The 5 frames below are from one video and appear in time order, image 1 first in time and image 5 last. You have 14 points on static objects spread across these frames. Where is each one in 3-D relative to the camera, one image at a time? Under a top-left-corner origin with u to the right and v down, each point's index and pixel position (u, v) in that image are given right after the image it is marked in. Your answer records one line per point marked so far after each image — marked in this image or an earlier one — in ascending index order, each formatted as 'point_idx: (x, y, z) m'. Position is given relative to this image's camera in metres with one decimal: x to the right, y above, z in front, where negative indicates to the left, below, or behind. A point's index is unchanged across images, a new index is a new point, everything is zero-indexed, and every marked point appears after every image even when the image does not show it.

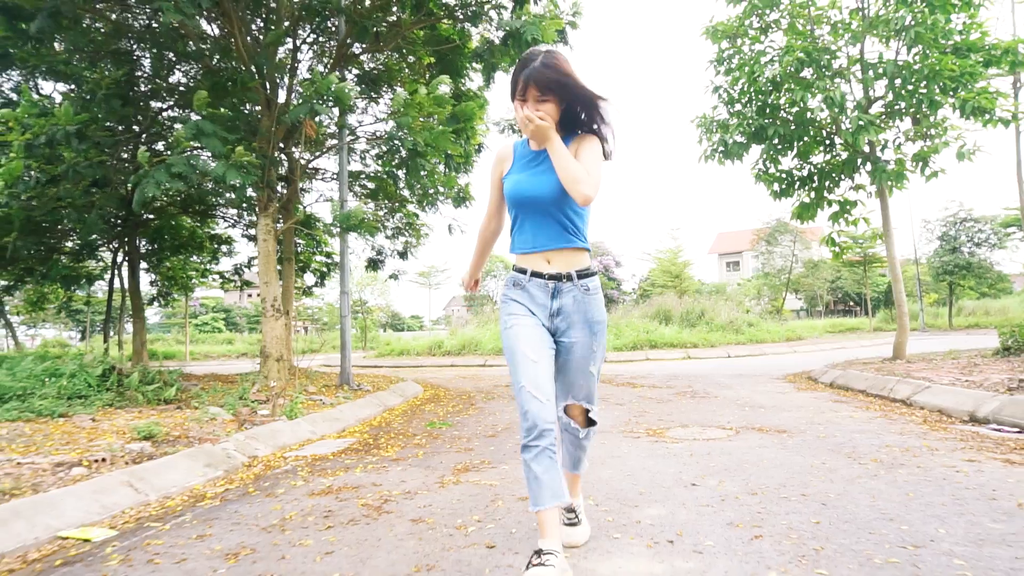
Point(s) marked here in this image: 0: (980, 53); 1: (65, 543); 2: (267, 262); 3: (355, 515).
0: (+6.2, +3.1, +8.0) m
1: (-1.7, -1.0, +2.3) m
2: (-2.7, +0.3, +6.8) m
3: (-0.6, -0.9, +2.5) m
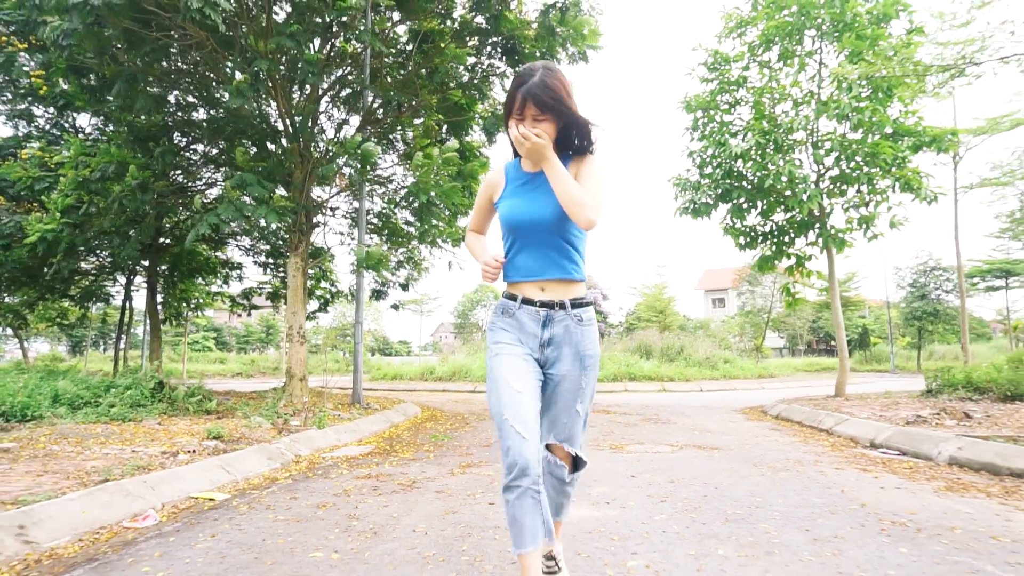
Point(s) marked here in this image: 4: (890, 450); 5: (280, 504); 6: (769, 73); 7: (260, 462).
0: (+6.2, +2.3, +9.4) m
1: (-1.7, -1.2, +3.3) m
2: (-2.8, -0.1, +7.9) m
3: (-0.7, -1.2, +3.6) m
4: (+3.4, -1.4, +5.4) m
5: (-1.2, -1.1, +3.2) m
6: (+4.2, +3.6, +10.0) m
7: (-1.8, -1.3, +4.4) m
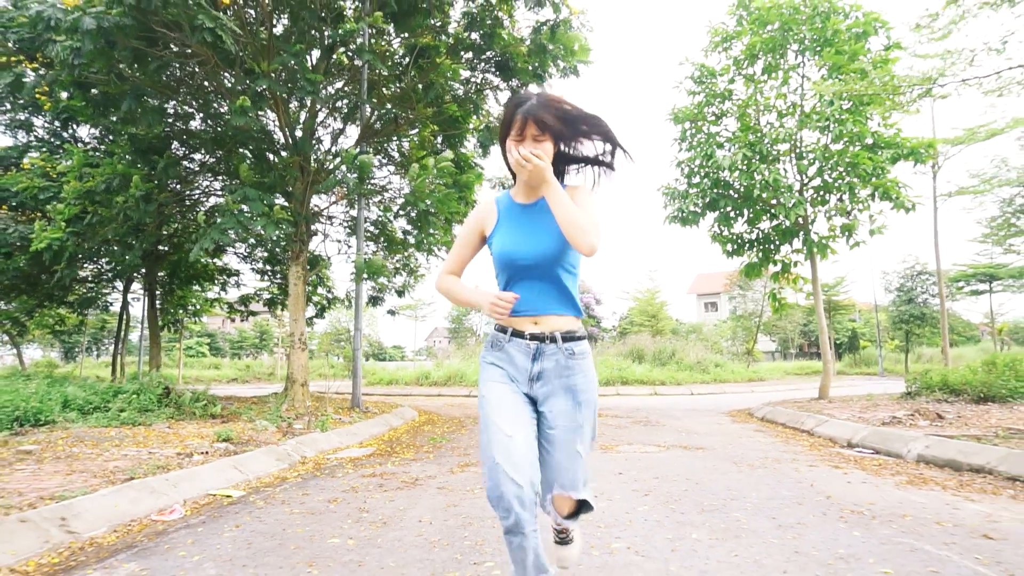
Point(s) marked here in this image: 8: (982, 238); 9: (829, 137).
0: (+6.1, +2.2, +9.7) m
1: (-1.8, -1.2, +3.6) m
2: (-2.9, -0.2, +8.1) m
3: (-0.7, -1.2, +3.9) m
4: (+3.3, -1.5, +5.7) m
5: (-1.2, -1.2, +3.5) m
6: (+4.1, +3.5, +10.4) m
7: (-1.9, -1.3, +4.6) m
8: (+14.5, +1.6, +18.7) m
9: (+5.1, +2.4, +9.8) m
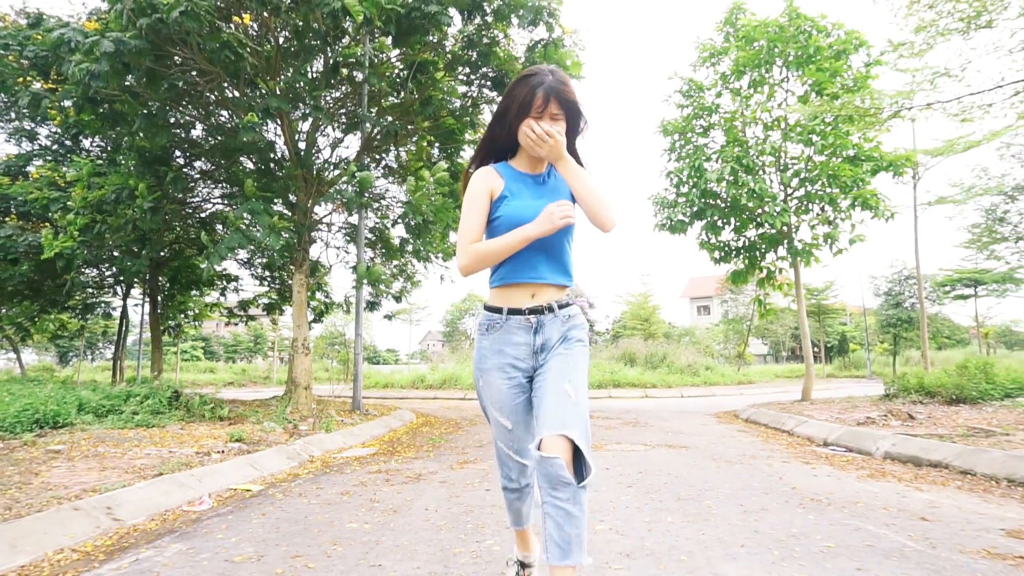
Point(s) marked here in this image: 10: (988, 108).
0: (+6.0, +2.1, +10.2) m
1: (-1.8, -1.3, +3.9) m
2: (-2.9, -0.3, +8.5) m
3: (-0.7, -1.3, +4.2) m
4: (+3.3, -1.6, +6.1) m
5: (-1.3, -1.3, +3.8) m
6: (+4.0, +3.4, +10.8) m
7: (-1.9, -1.4, +5.0) m
8: (+14.4, +1.4, +19.2) m
9: (+5.0, +2.3, +10.2) m
10: (+4.5, +1.7, +5.7) m
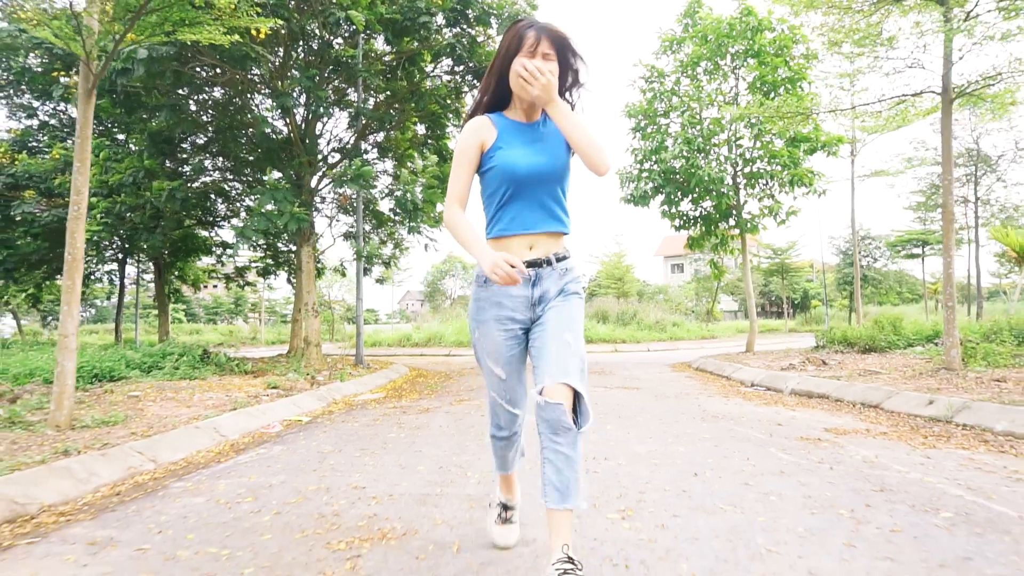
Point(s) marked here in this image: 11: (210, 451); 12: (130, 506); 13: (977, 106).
0: (+5.6, +2.8, +11.5) m
1: (-1.9, -1.1, +5.2) m
2: (-3.2, +0.2, +9.6) m
3: (-0.9, -1.1, +5.5) m
4: (+3.1, -1.2, +7.6) m
5: (-1.4, -1.1, +5.1) m
6: (+3.6, +4.0, +11.9) m
7: (-2.0, -1.2, +6.2) m
8: (+13.6, +2.7, +20.9) m
9: (+4.6, +3.0, +11.4) m
10: (+4.3, +2.0, +7.0) m
11: (-1.9, -1.0, +3.8) m
12: (-1.6, -0.9, +2.6) m
13: (+5.0, +1.9, +6.5) m
